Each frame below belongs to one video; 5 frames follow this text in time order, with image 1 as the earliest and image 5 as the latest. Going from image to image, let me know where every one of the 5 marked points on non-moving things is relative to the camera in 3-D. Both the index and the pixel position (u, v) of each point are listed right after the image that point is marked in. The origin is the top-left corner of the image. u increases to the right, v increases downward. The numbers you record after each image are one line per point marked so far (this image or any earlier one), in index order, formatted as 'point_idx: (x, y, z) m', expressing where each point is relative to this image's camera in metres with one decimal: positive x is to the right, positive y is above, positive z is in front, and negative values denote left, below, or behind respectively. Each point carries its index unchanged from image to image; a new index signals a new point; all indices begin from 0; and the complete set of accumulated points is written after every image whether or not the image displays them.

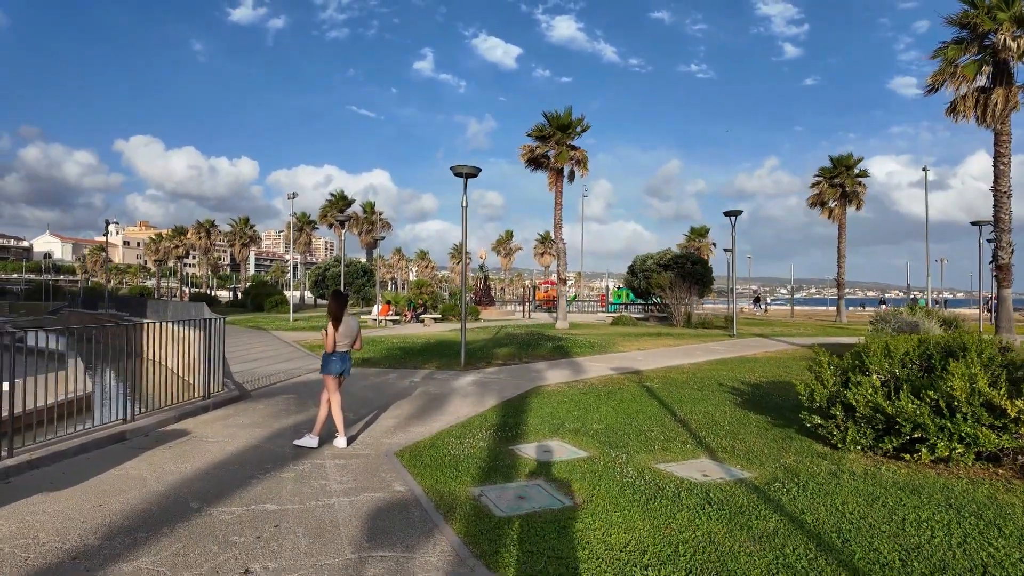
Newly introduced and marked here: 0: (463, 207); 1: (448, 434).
0: (-1.1, +1.8, +13.1) m
1: (-0.8, -1.8, +7.3) m
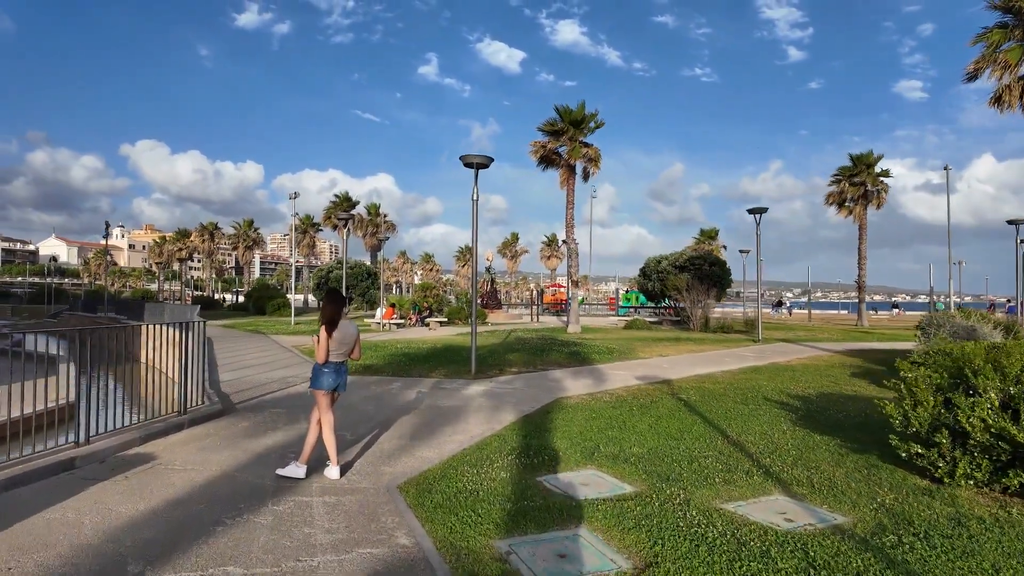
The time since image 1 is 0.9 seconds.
0: (-0.8, +1.8, +12.0) m
1: (-0.5, -1.8, +6.1) m
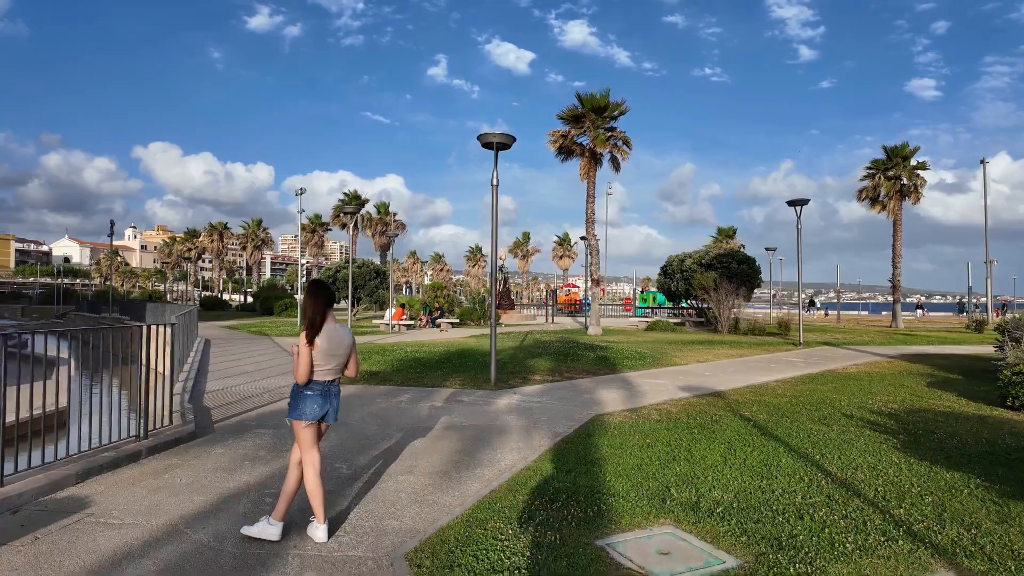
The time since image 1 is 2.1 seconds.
0: (-0.3, +1.8, +10.5) m
1: (-0.2, -1.7, +4.6) m
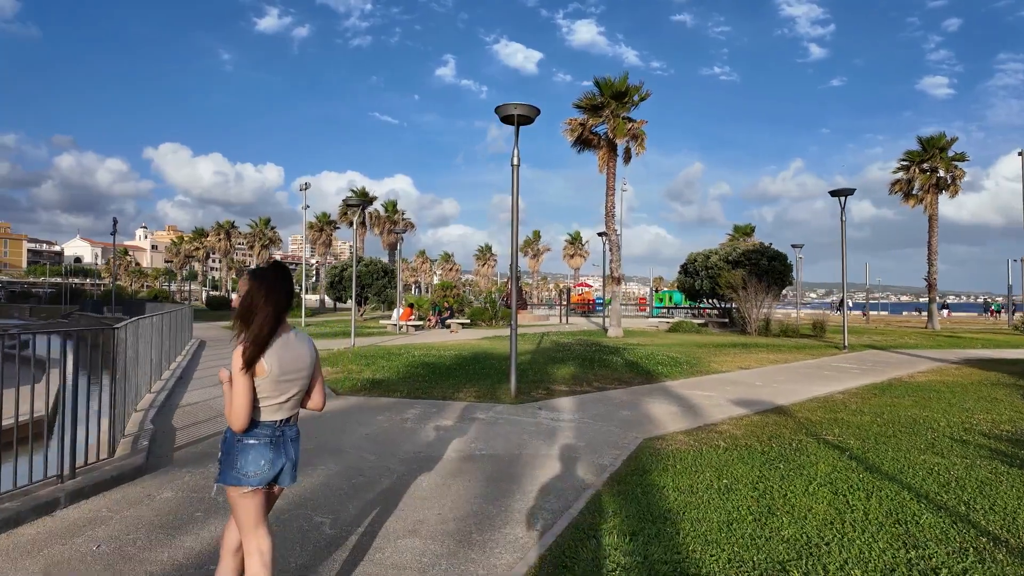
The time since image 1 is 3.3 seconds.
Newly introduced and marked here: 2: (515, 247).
0: (0.0, +1.9, +9.0) m
1: (+0.1, -1.7, +3.1) m
2: (0.0, +0.6, +9.5) m
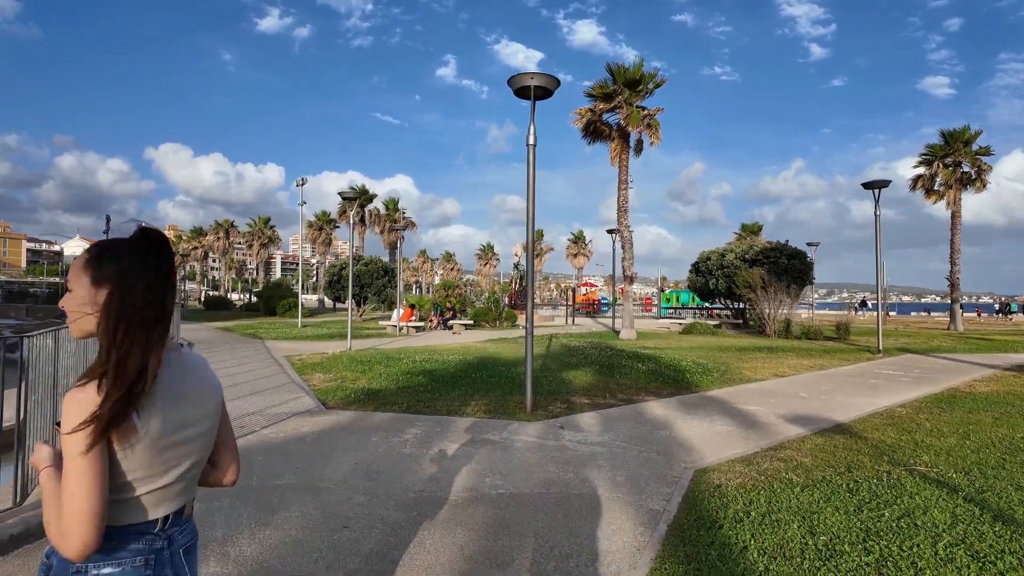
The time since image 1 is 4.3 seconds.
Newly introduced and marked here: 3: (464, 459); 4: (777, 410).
0: (+0.2, +1.9, +7.7) m
1: (+0.3, -1.7, +1.9) m
2: (+0.3, +0.7, +8.2) m
3: (-0.5, -1.7, +5.9) m
4: (+3.8, -1.7, +8.5) m
